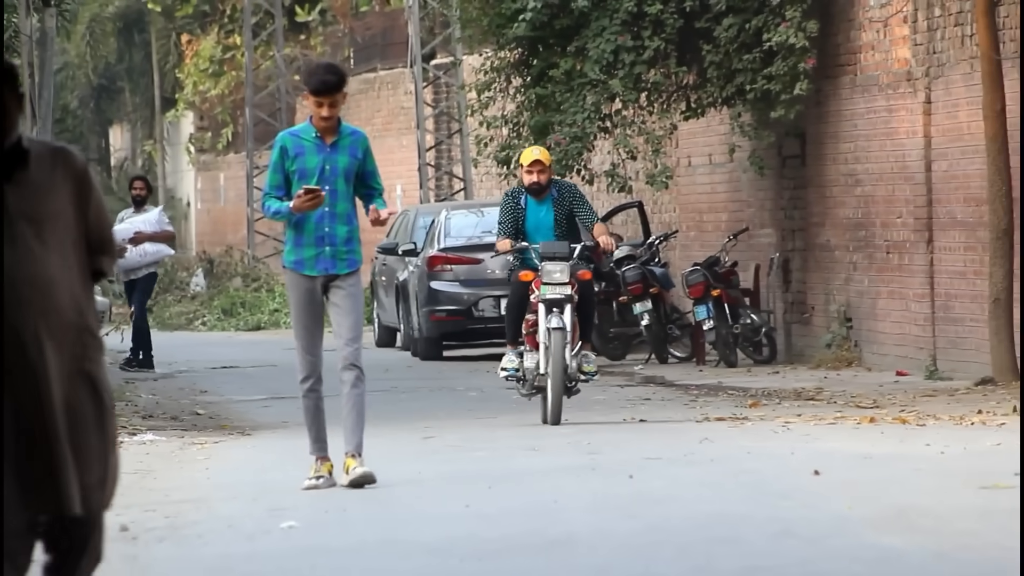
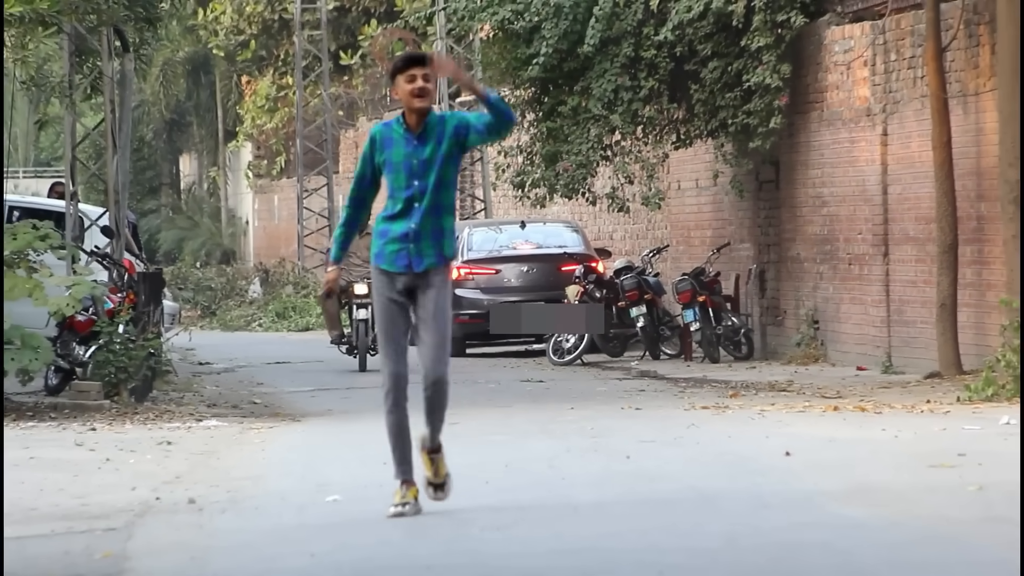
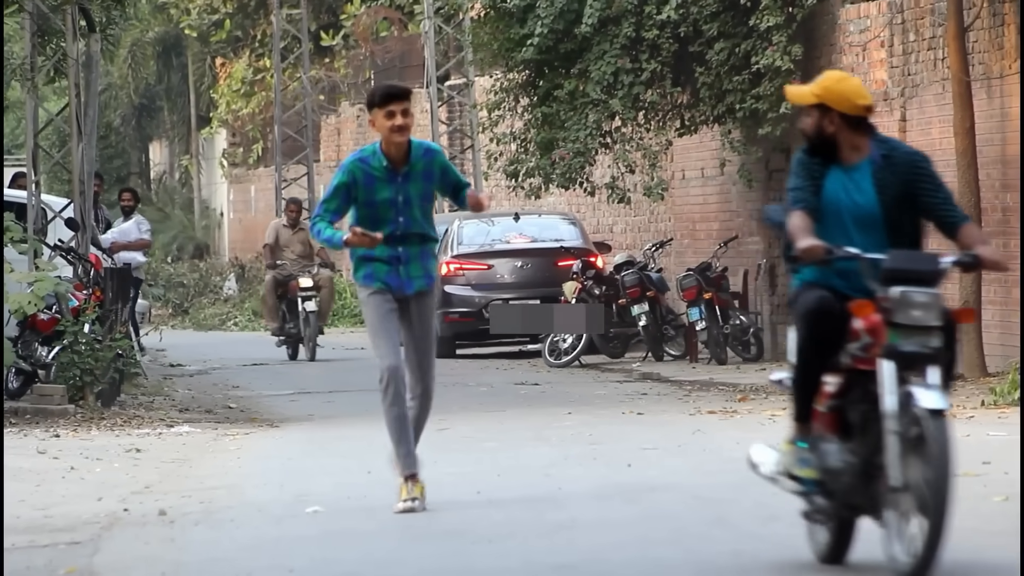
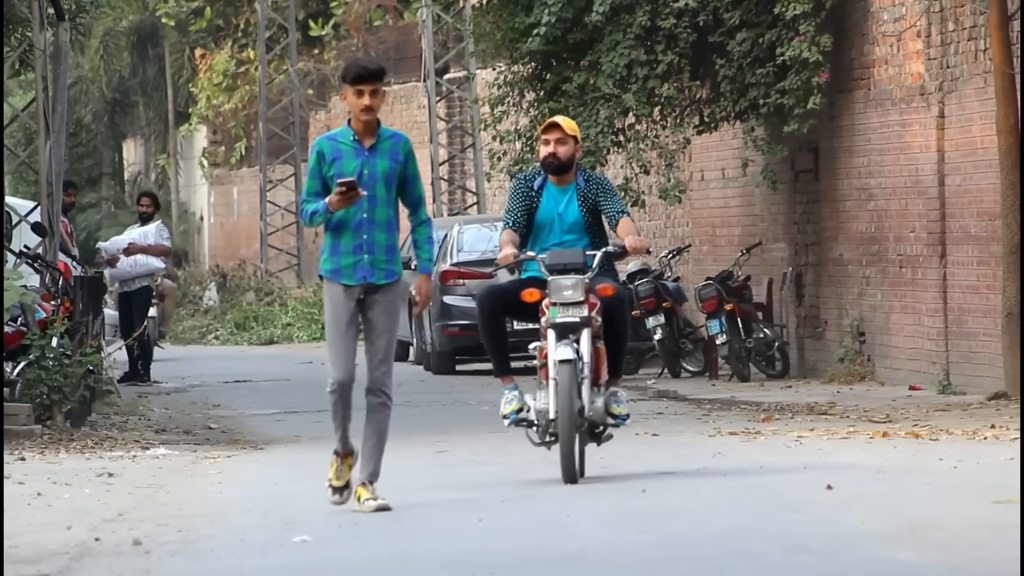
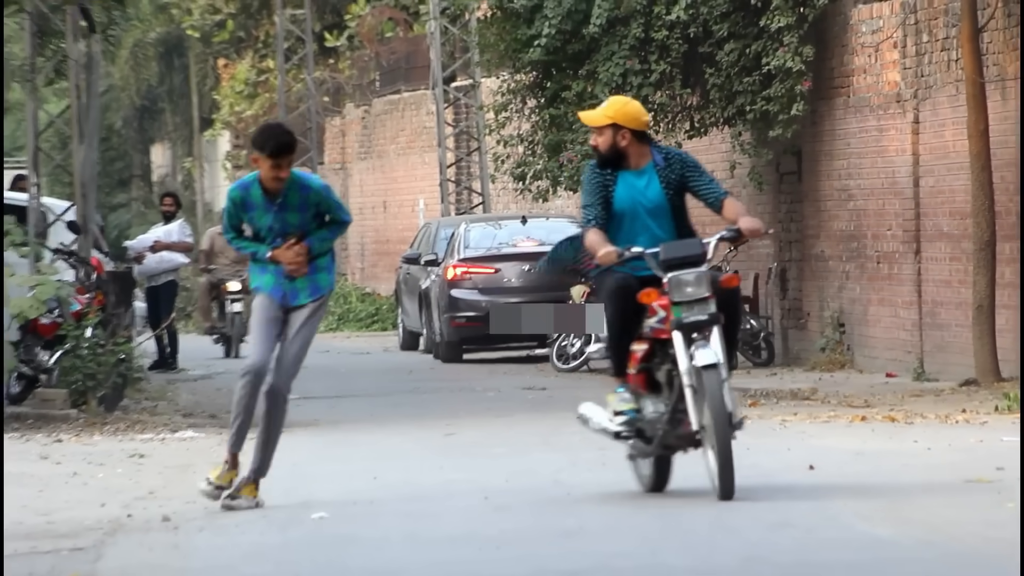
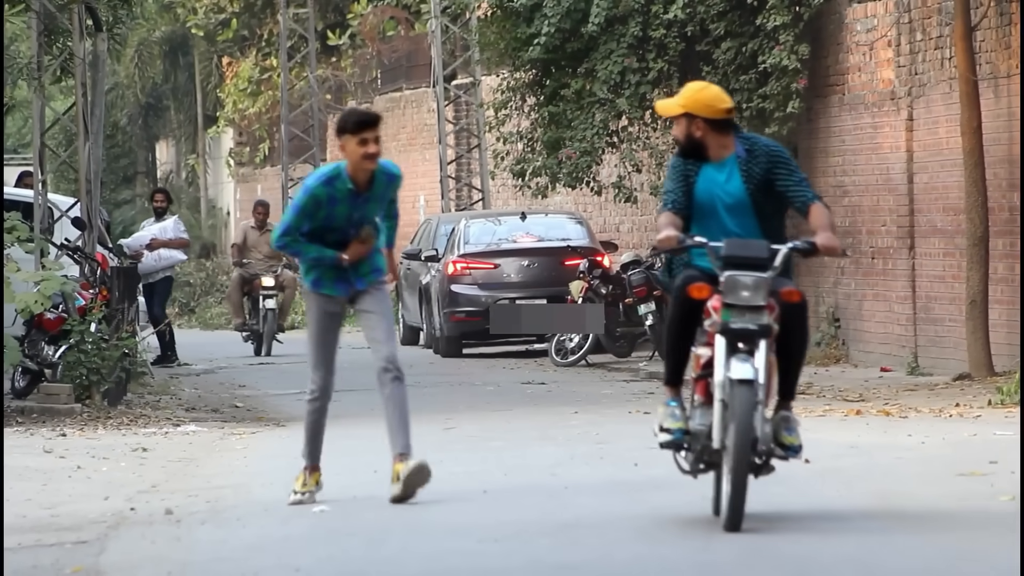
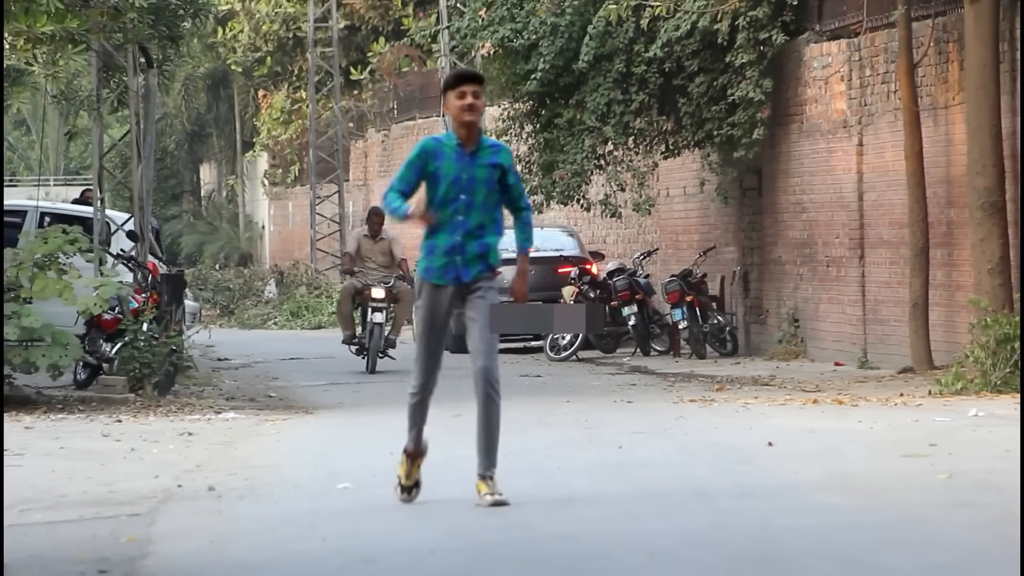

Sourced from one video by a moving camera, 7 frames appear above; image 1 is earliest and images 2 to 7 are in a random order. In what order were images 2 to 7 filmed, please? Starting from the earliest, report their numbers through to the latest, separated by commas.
4, 5, 6, 3, 2, 7
